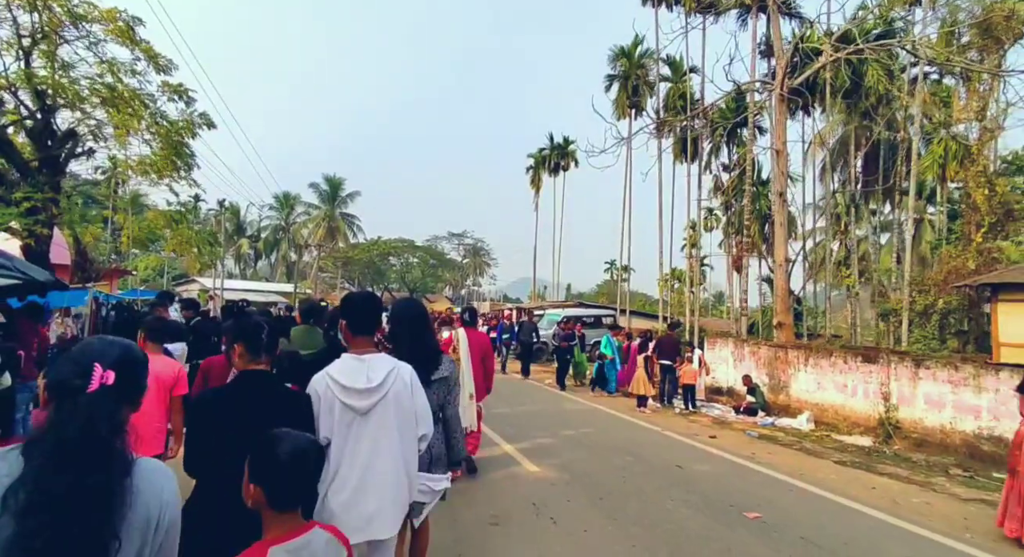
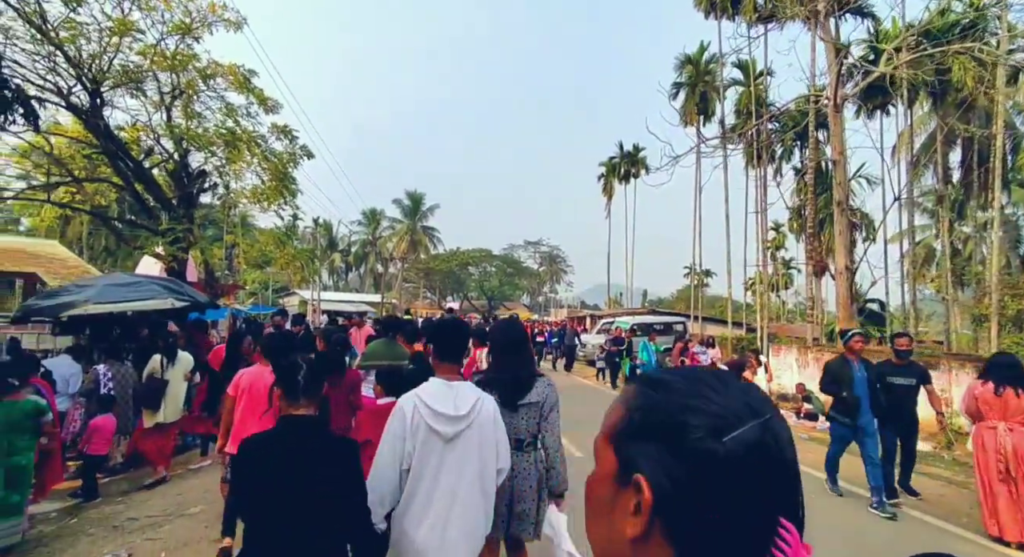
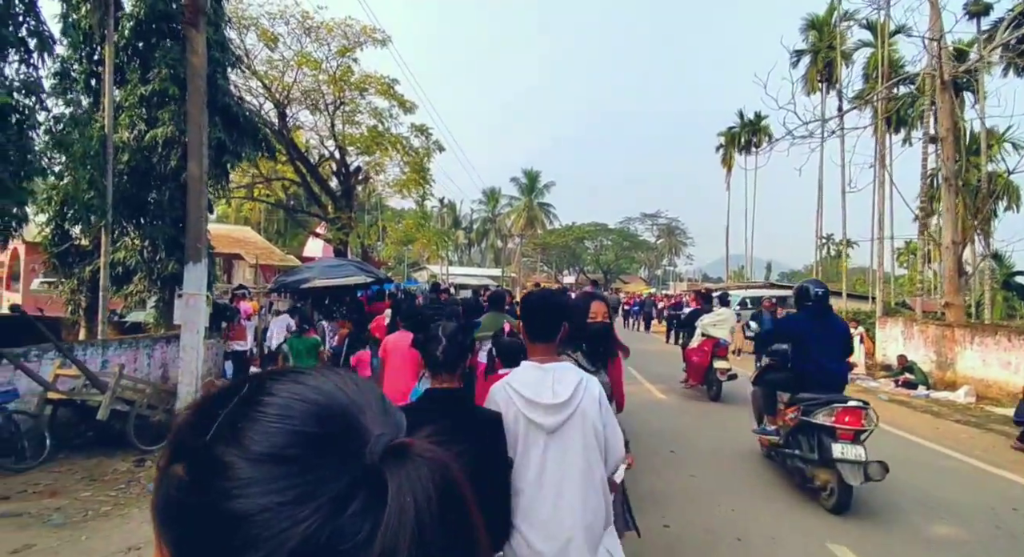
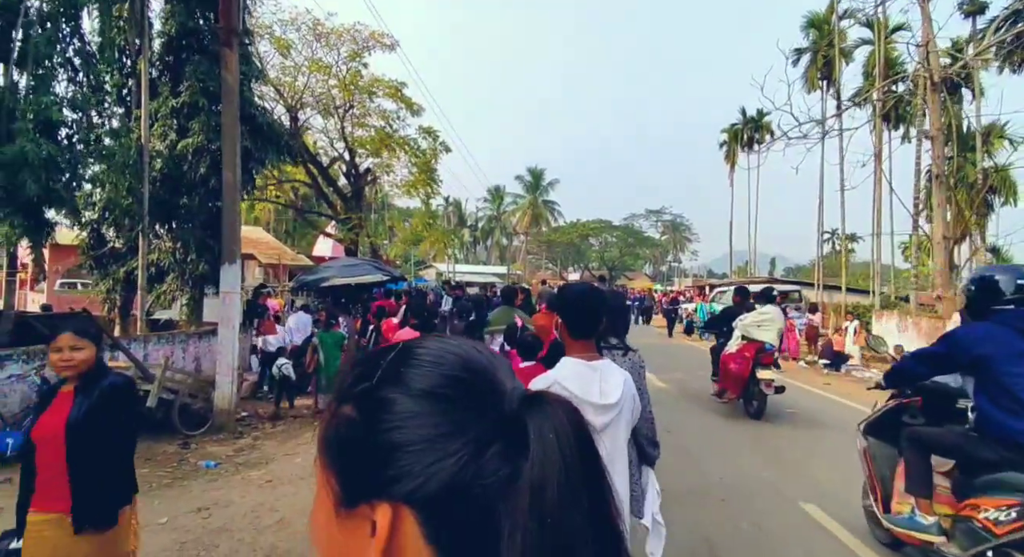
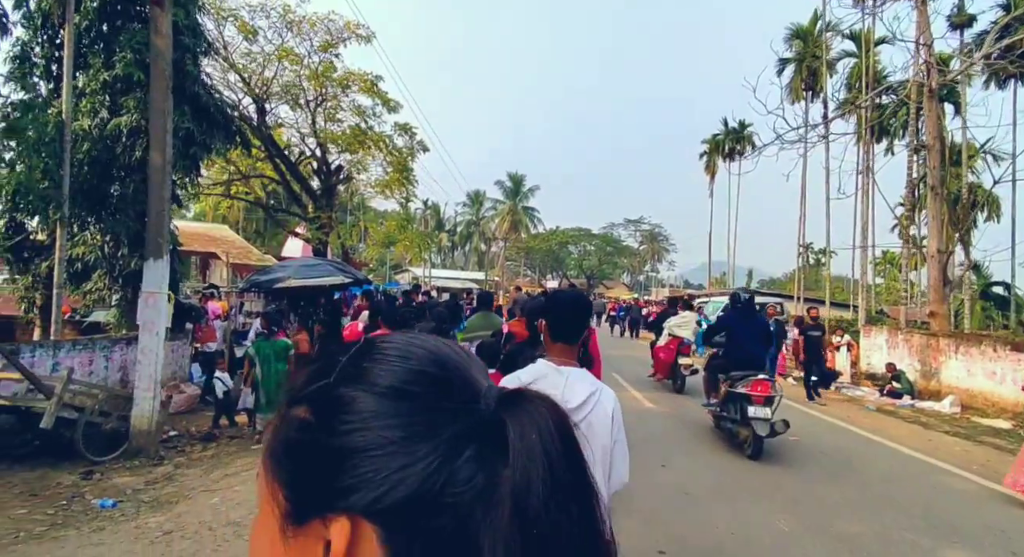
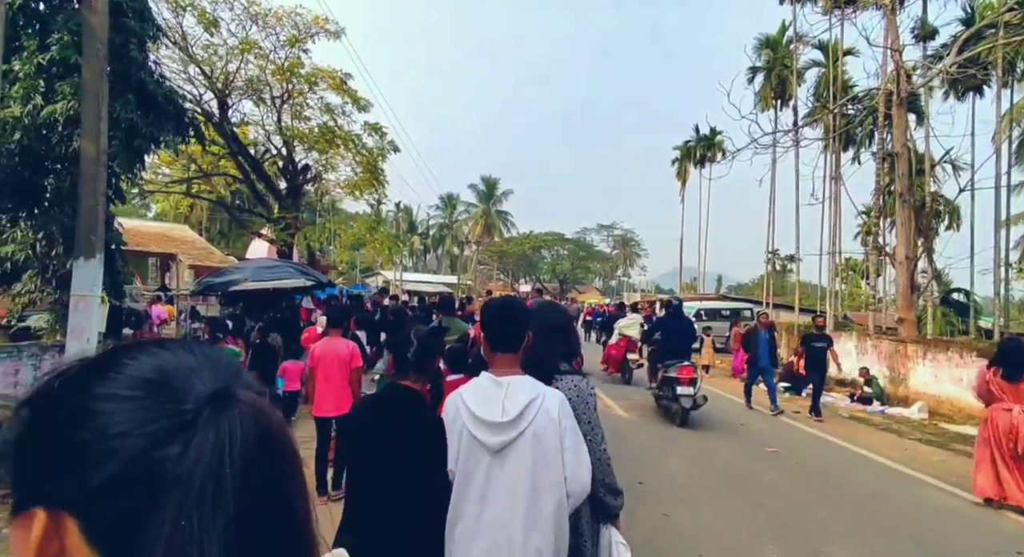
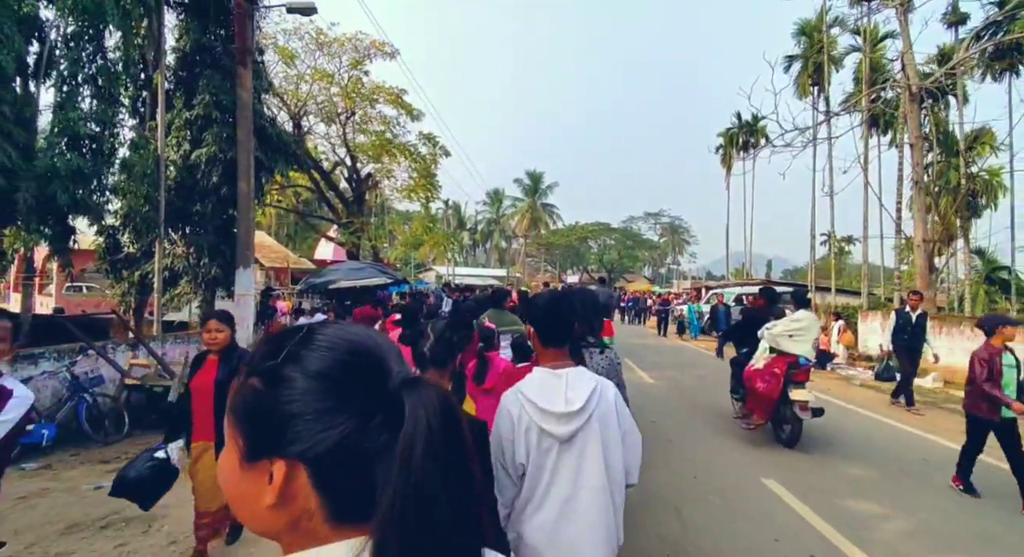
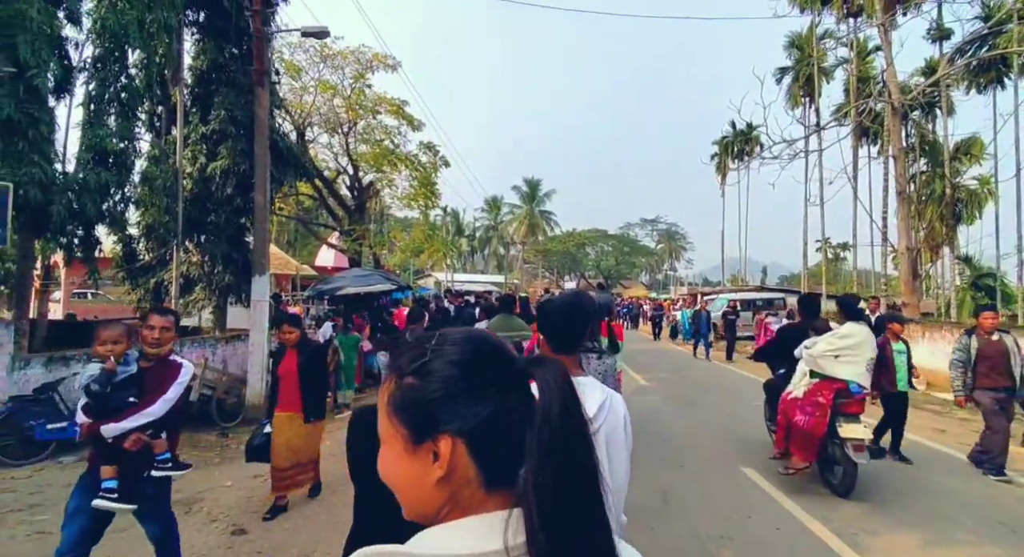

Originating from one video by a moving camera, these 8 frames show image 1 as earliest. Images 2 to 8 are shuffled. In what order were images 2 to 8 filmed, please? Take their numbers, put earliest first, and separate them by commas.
2, 6, 5, 3, 4, 7, 8
